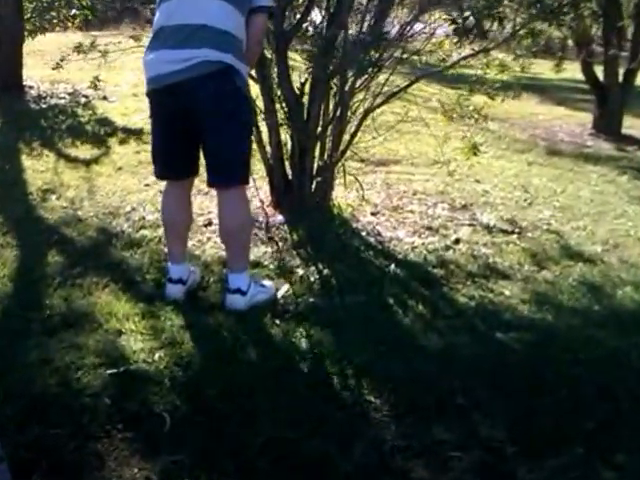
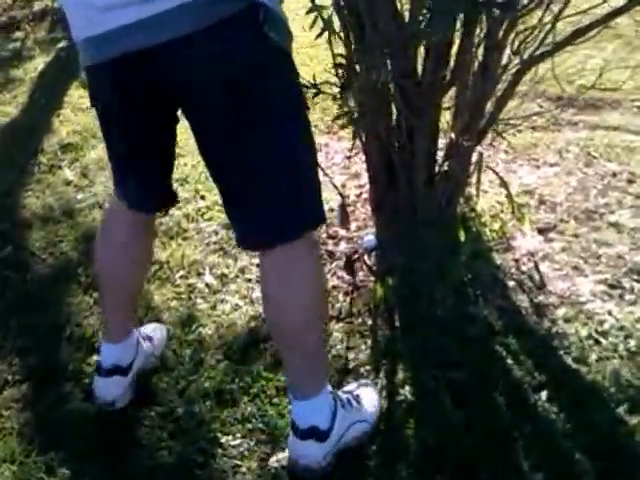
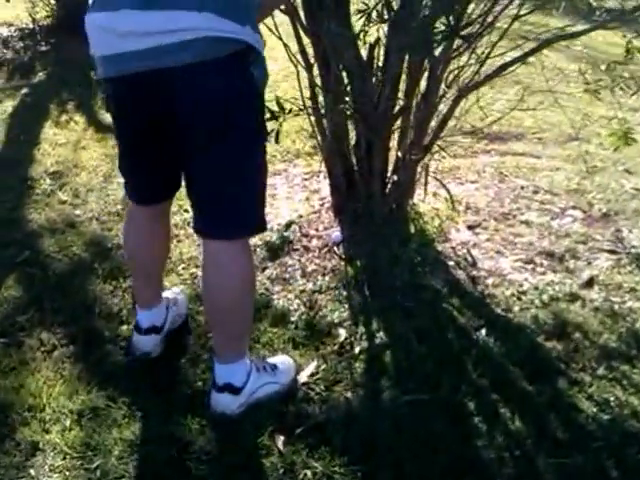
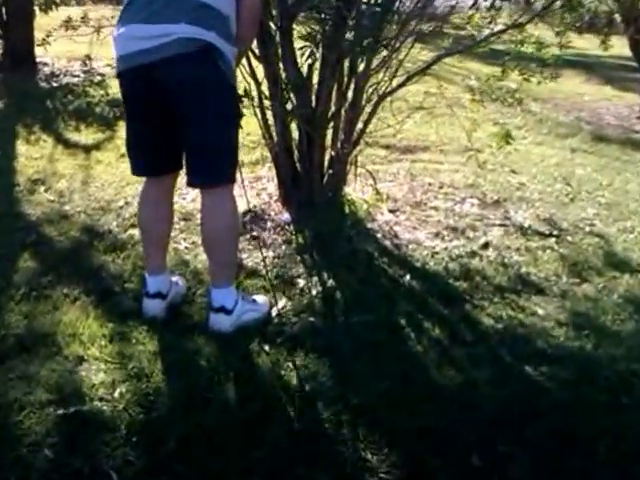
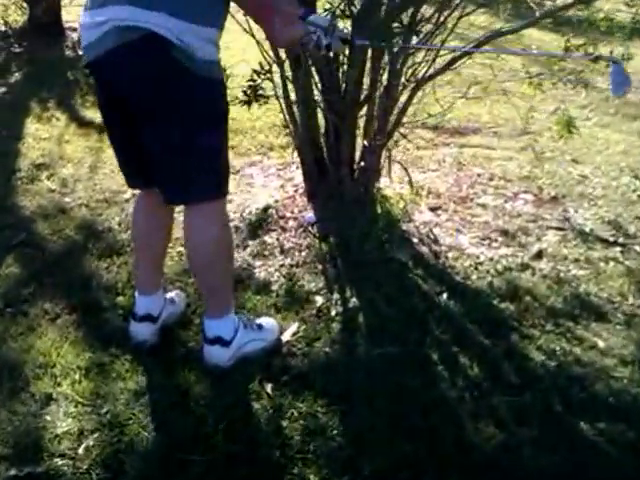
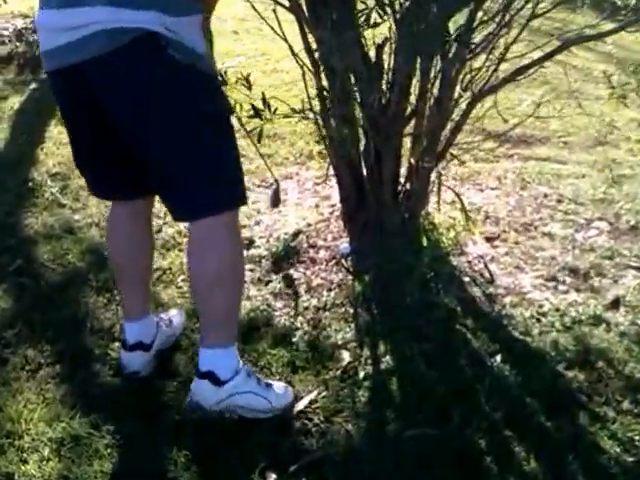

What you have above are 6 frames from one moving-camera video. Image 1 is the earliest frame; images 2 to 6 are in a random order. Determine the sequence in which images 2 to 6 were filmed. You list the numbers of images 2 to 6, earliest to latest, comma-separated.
4, 5, 3, 6, 2
